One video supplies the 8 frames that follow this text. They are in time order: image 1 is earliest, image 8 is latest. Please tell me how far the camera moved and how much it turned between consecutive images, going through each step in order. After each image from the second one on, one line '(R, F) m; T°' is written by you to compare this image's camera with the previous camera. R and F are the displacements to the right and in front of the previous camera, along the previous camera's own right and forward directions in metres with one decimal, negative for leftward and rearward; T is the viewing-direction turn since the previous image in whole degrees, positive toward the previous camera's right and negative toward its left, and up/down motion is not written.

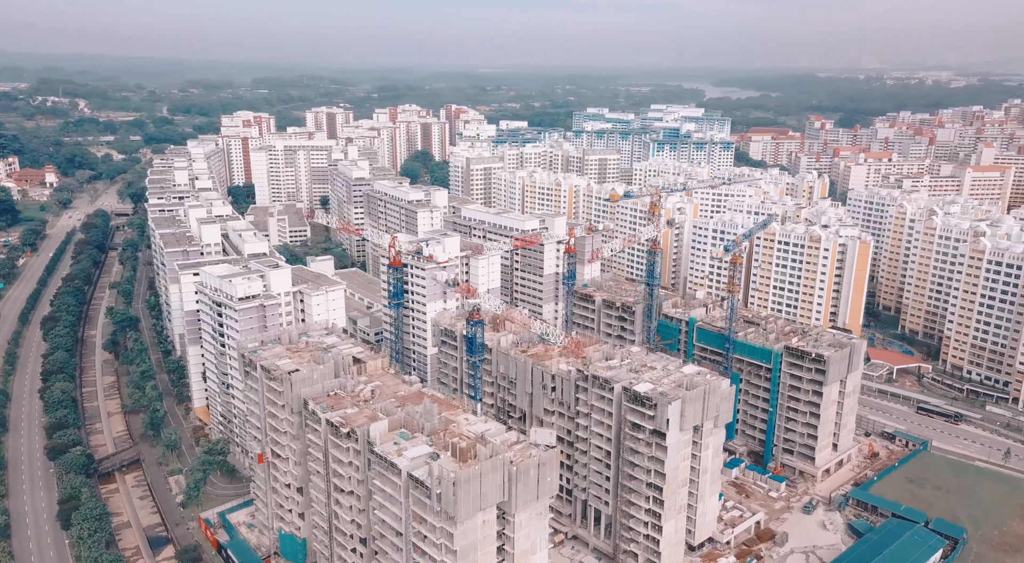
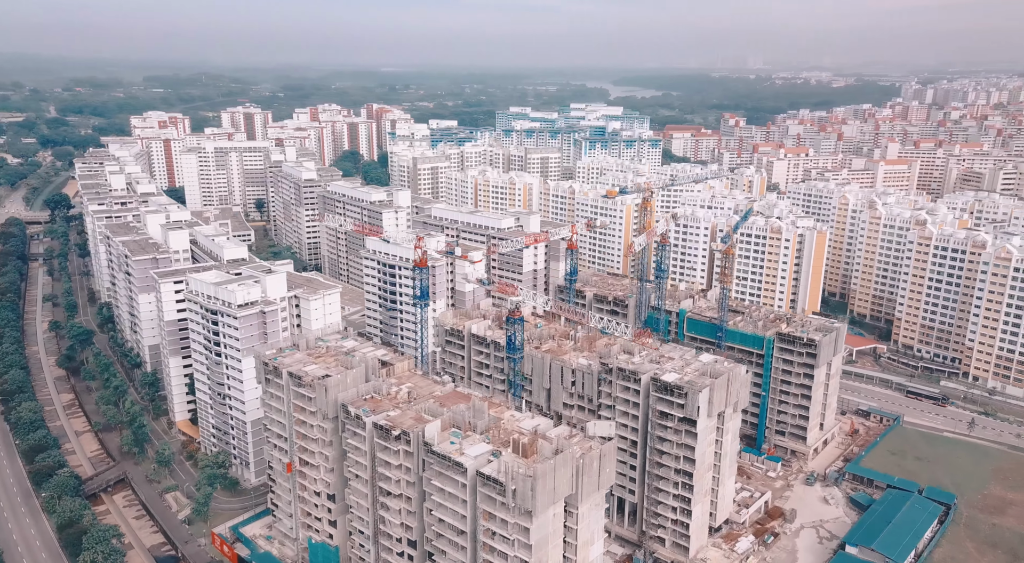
(-7.0, -0.2) m; +7°
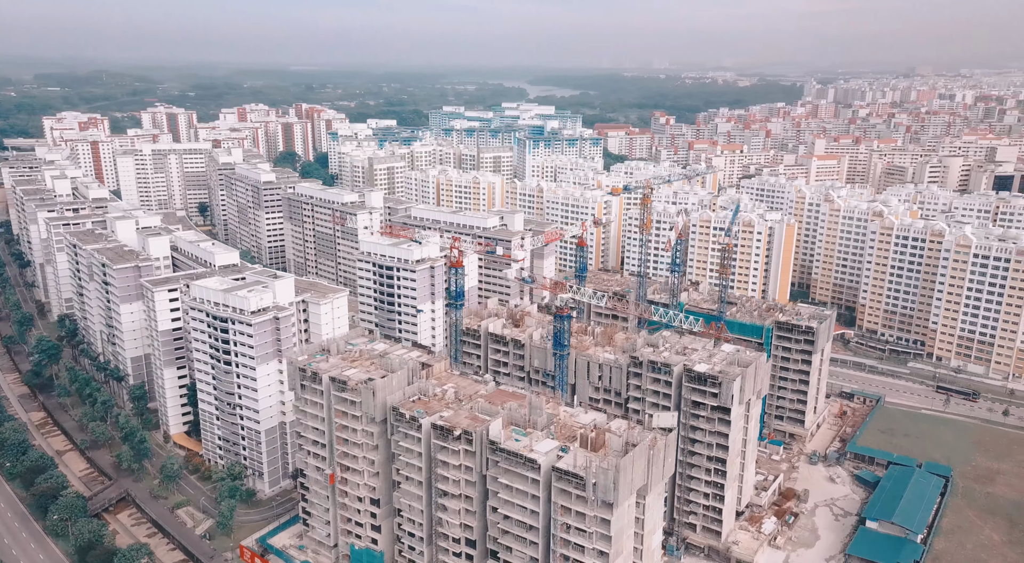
(-7.0, -0.1) m; +6°
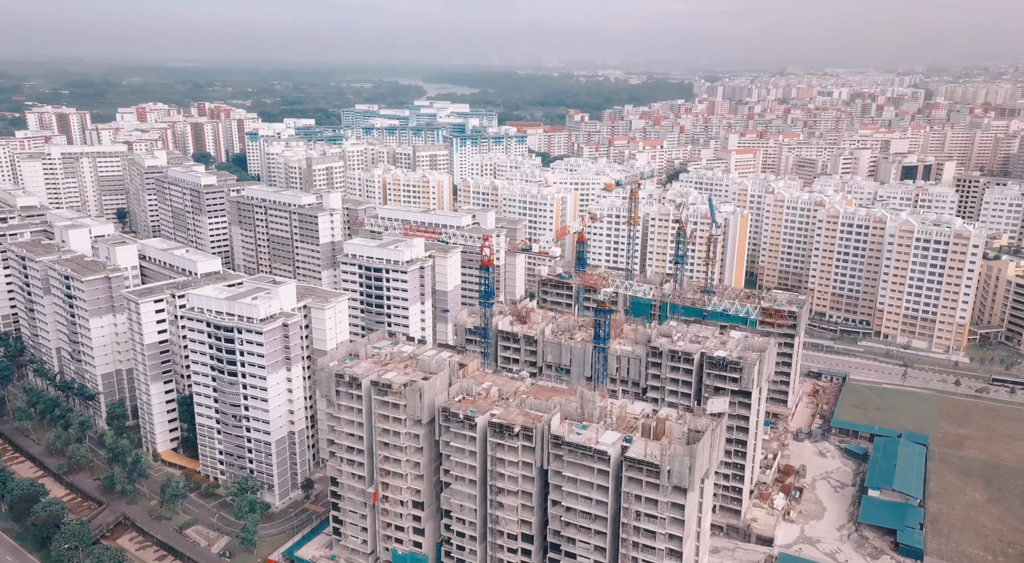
(-7.8, +0.1) m; +8°
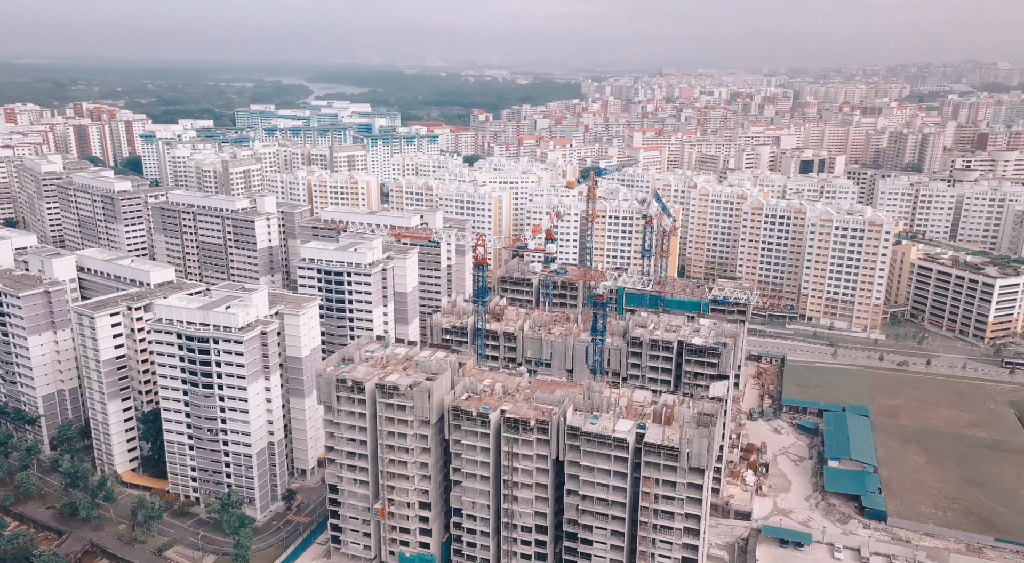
(-6.1, -0.2) m; +8°
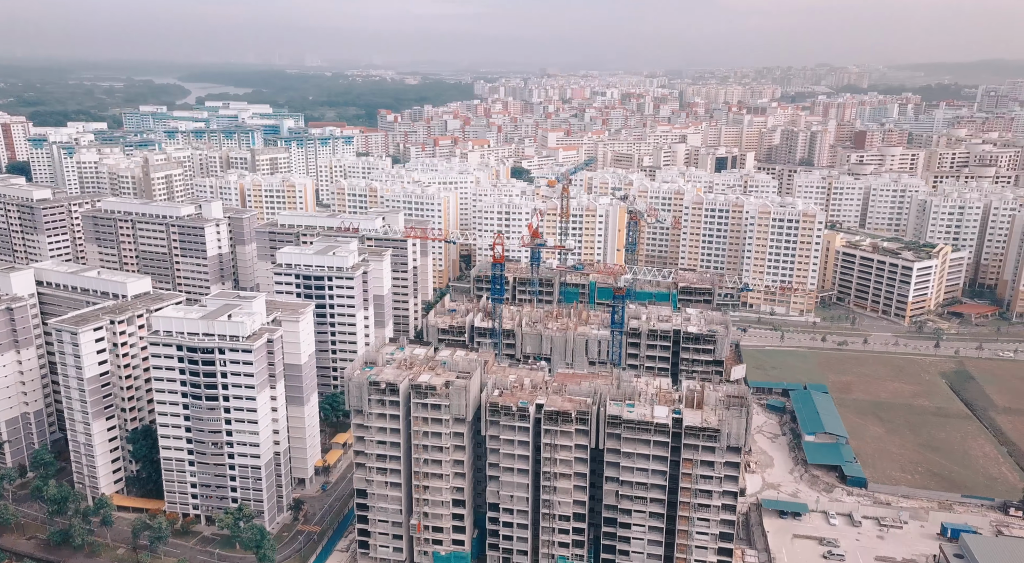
(-7.6, -0.3) m; +8°
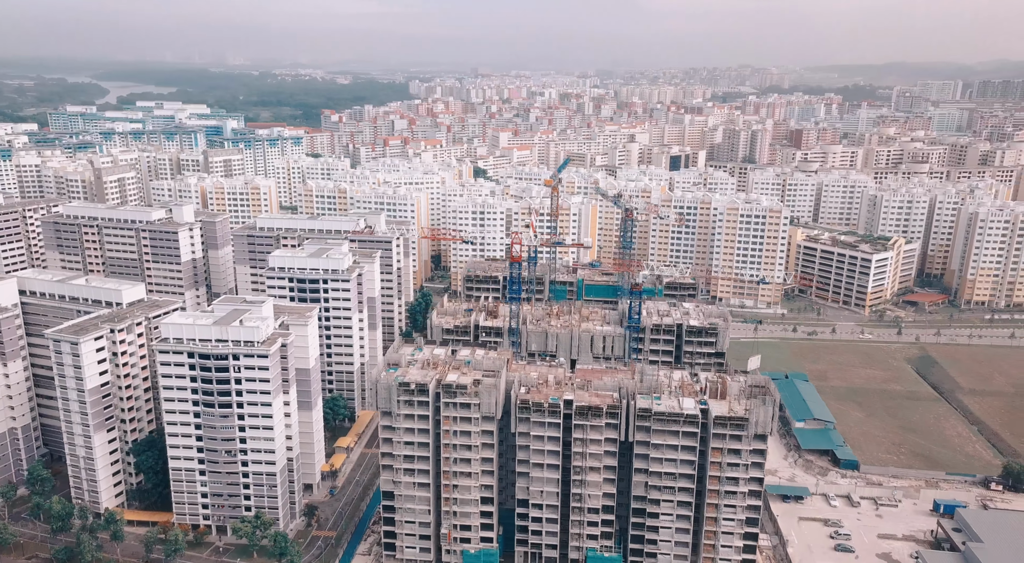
(-5.0, -0.2) m; +5°
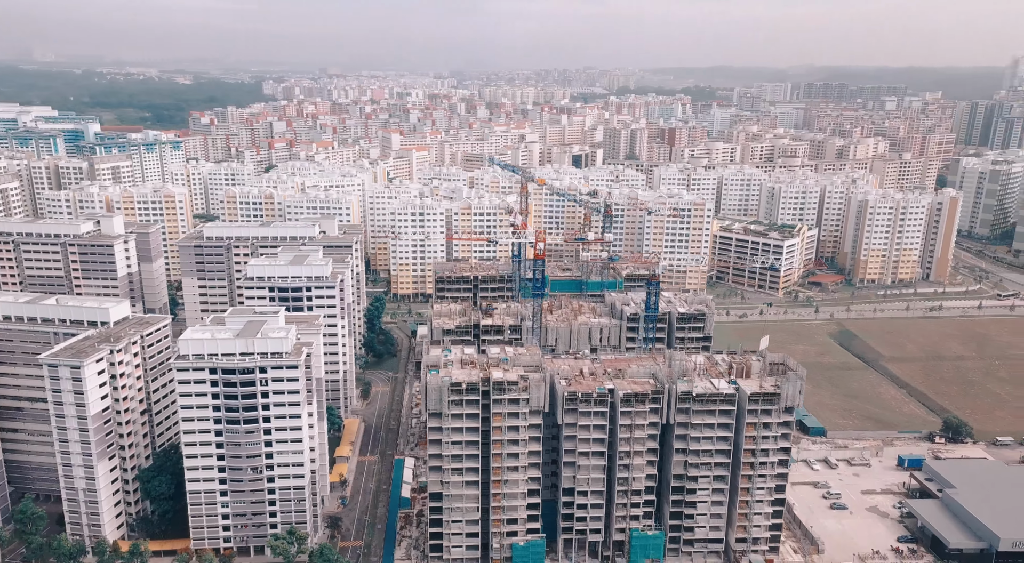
(-10.1, 0.0) m; +11°
